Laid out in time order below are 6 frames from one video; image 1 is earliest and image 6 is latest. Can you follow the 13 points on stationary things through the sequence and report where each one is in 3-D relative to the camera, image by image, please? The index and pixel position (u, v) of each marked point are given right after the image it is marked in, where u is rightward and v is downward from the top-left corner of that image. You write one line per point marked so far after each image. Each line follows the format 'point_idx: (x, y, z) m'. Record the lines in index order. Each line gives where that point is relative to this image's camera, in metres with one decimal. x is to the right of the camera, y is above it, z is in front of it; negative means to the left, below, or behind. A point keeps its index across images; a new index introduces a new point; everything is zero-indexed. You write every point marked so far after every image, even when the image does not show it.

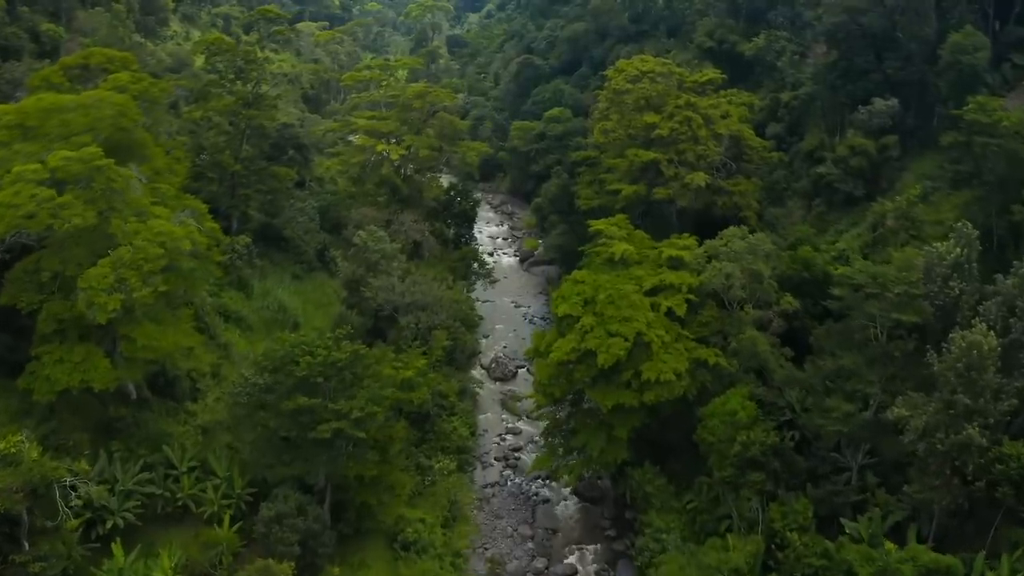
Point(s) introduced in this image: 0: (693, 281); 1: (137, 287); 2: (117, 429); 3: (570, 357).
0: (+4.2, +0.1, +18.5) m
1: (-7.4, 0.0, +15.7) m
2: (-9.7, -3.5, +19.8) m
3: (+1.3, -1.5, +17.6) m
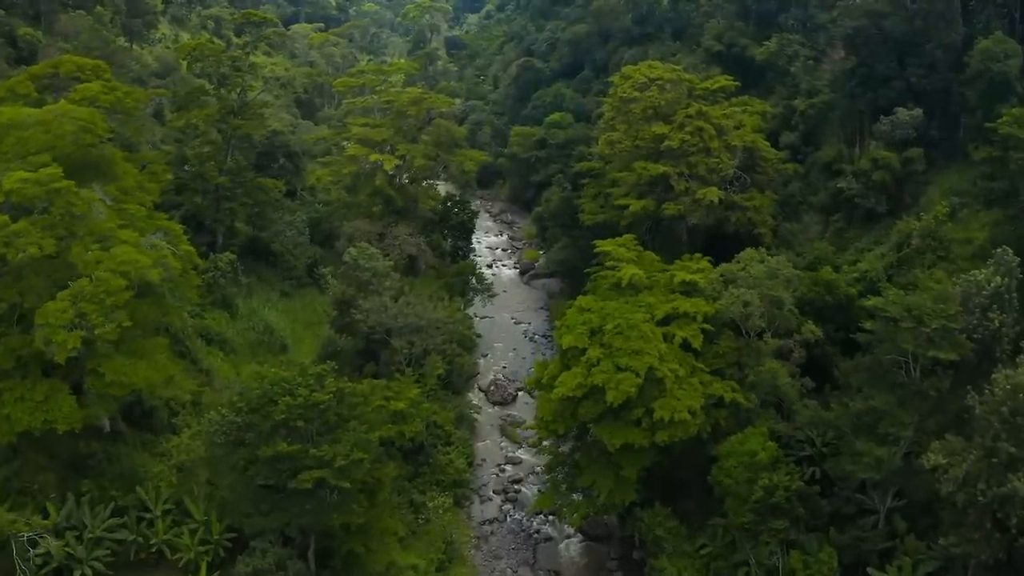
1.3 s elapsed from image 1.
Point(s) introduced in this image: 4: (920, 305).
0: (+4.2, -0.5, +17.1) m
1: (-7.4, -0.6, +14.3) m
2: (-9.7, -4.1, +18.4) m
3: (+1.3, -2.2, +16.2) m
4: (+7.9, -0.3, +15.4) m
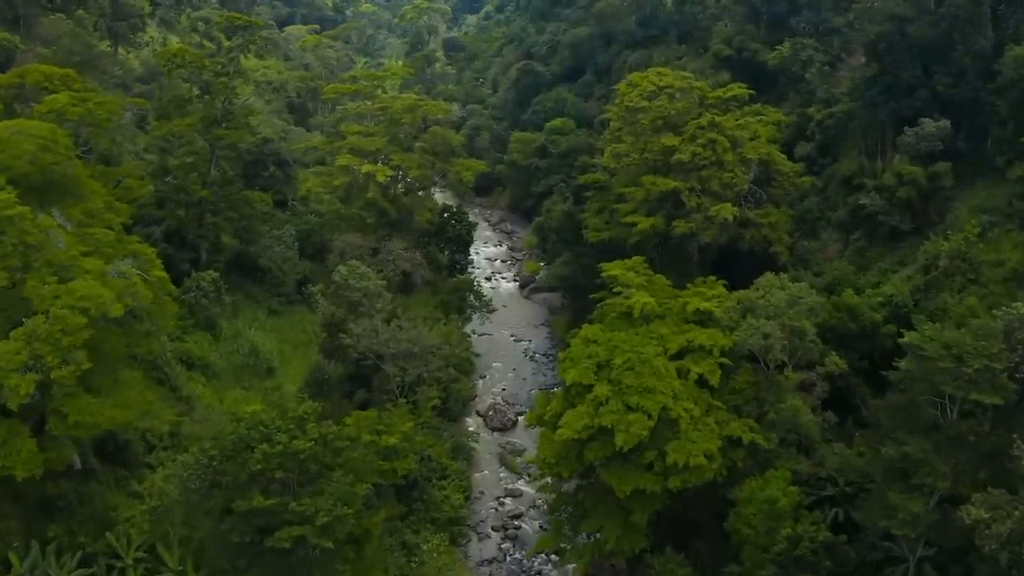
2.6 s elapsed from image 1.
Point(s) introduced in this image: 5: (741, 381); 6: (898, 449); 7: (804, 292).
0: (+4.2, -1.1, +15.7) m
1: (-7.4, -1.3, +12.9) m
2: (-9.7, -4.7, +17.0) m
3: (+1.3, -2.8, +14.8) m
4: (+7.9, -0.9, +14.0) m
5: (+4.7, -1.9, +16.3) m
6: (+7.1, -2.9, +14.7) m
7: (+6.2, -0.1, +17.0) m
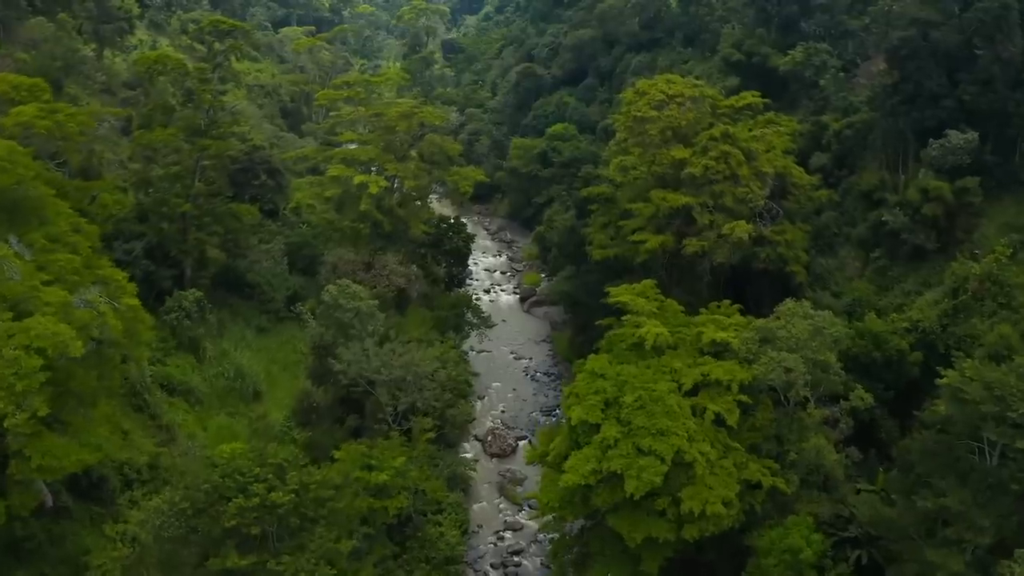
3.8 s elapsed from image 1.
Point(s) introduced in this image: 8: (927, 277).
0: (+4.2, -1.6, +14.5) m
1: (-7.4, -1.8, +11.7) m
2: (-9.7, -5.2, +15.8) m
3: (+1.3, -3.3, +13.6) m
4: (+7.9, -1.5, +12.8) m
5: (+4.7, -2.4, +15.0) m
6: (+7.1, -3.5, +13.4) m
7: (+6.2, -0.6, +15.7) m
8: (+10.0, +0.3, +19.1) m
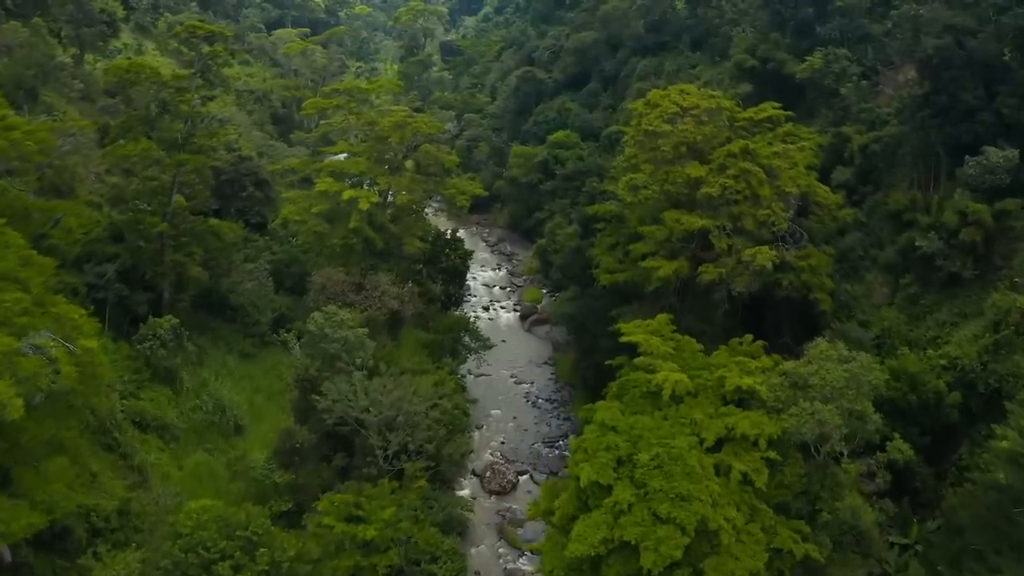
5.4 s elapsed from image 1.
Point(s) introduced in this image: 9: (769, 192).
0: (+4.3, -2.3, +13.0) m
1: (-7.4, -2.5, +10.1) m
2: (-9.7, -5.9, +14.2) m
3: (+1.3, -4.0, +12.1) m
4: (+7.9, -2.2, +11.3) m
5: (+4.7, -3.1, +13.5) m
6: (+7.1, -4.2, +11.9) m
7: (+6.2, -1.3, +14.2) m
8: (+10.0, -0.4, +17.6) m
9: (+5.7, +2.2, +18.0) m
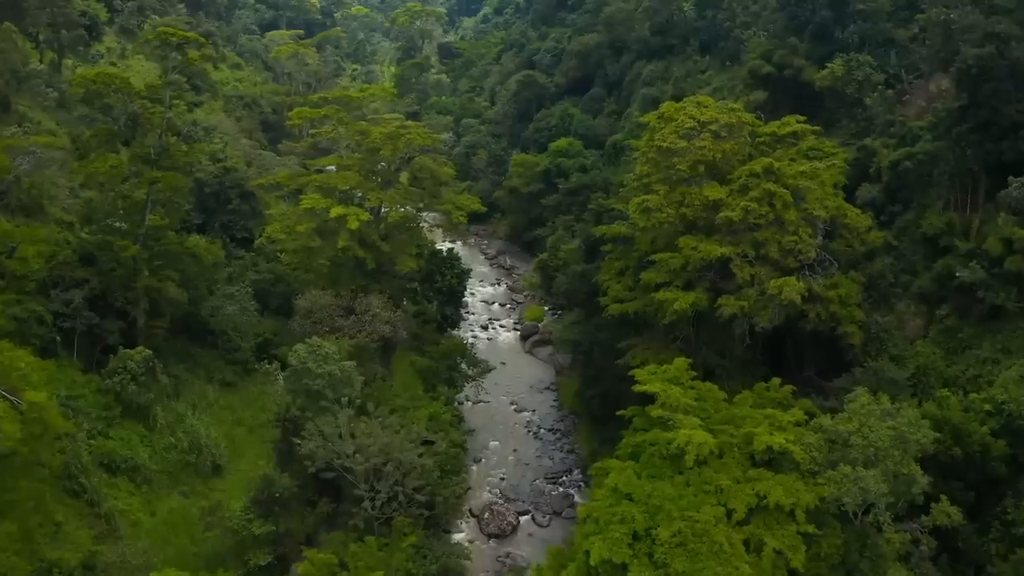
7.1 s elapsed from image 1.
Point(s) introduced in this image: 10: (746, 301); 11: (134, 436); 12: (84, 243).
0: (+4.3, -3.0, +11.4) m
1: (-7.4, -3.2, +8.6) m
2: (-9.7, -6.6, +12.7) m
3: (+1.3, -4.7, +10.5) m
4: (+7.9, -2.9, +9.7) m
5: (+4.7, -3.8, +11.9) m
6: (+7.1, -4.9, +10.3) m
7: (+6.3, -2.0, +12.6) m
8: (+10.0, -1.1, +16.0) m
9: (+5.7, +1.5, +16.4) m
10: (+4.7, -0.3, +16.0) m
11: (-8.9, -3.4, +18.9) m
12: (-10.7, +1.0, +19.9) m
